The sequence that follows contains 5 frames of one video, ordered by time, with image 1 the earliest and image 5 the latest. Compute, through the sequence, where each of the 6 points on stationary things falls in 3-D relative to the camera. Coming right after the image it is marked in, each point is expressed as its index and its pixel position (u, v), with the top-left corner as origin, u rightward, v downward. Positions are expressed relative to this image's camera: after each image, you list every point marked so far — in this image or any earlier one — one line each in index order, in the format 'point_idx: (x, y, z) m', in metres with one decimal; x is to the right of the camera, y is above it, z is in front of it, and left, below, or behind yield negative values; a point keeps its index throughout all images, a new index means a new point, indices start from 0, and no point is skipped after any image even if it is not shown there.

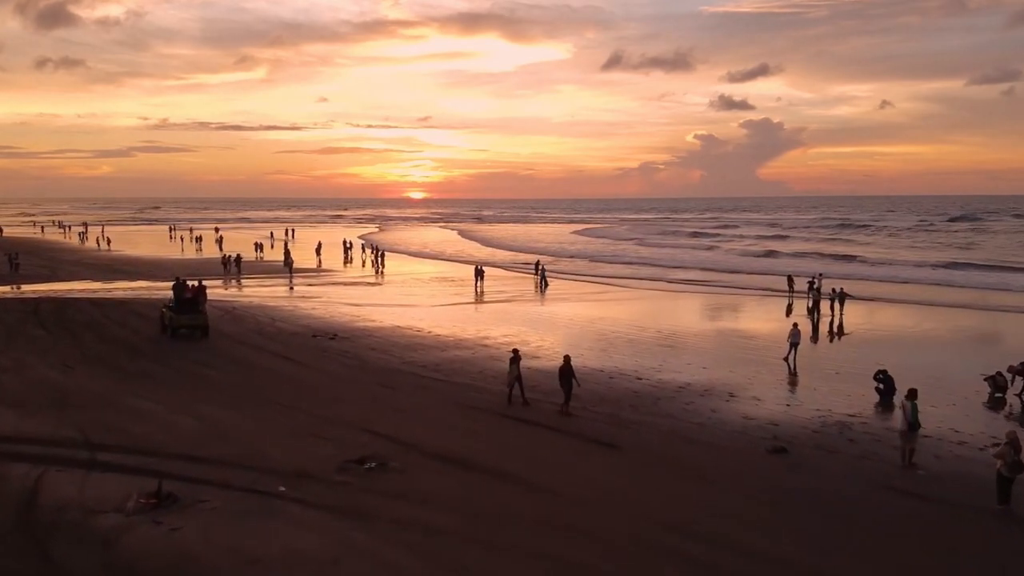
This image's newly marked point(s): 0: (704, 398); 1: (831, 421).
0: (+3.4, -2.0, +14.0) m
1: (+5.2, -2.2, +12.7) m
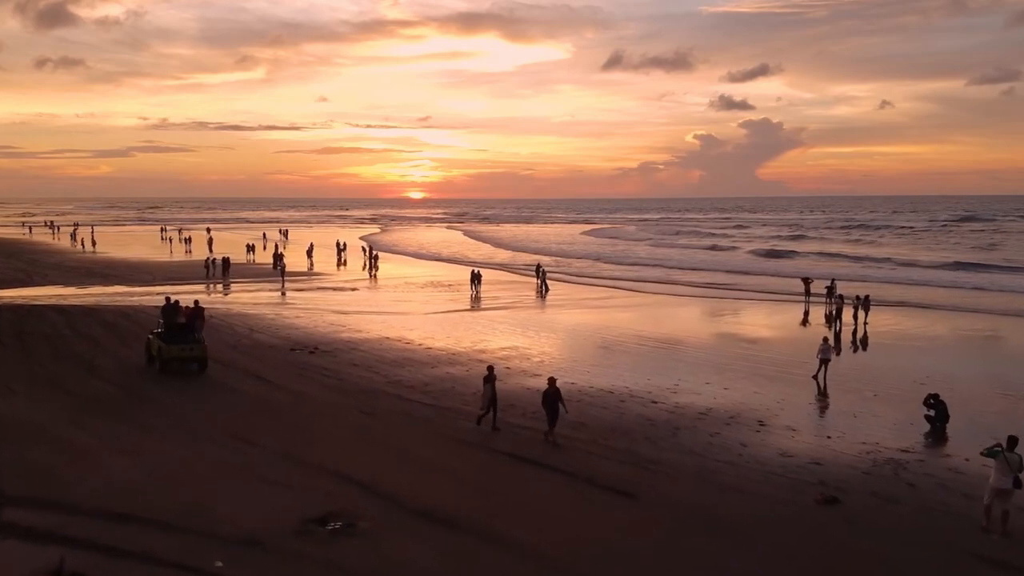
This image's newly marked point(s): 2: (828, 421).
0: (+3.4, -2.2, +12.2) m
1: (+5.2, -2.4, +10.9) m
2: (+5.4, -2.3, +13.4) m
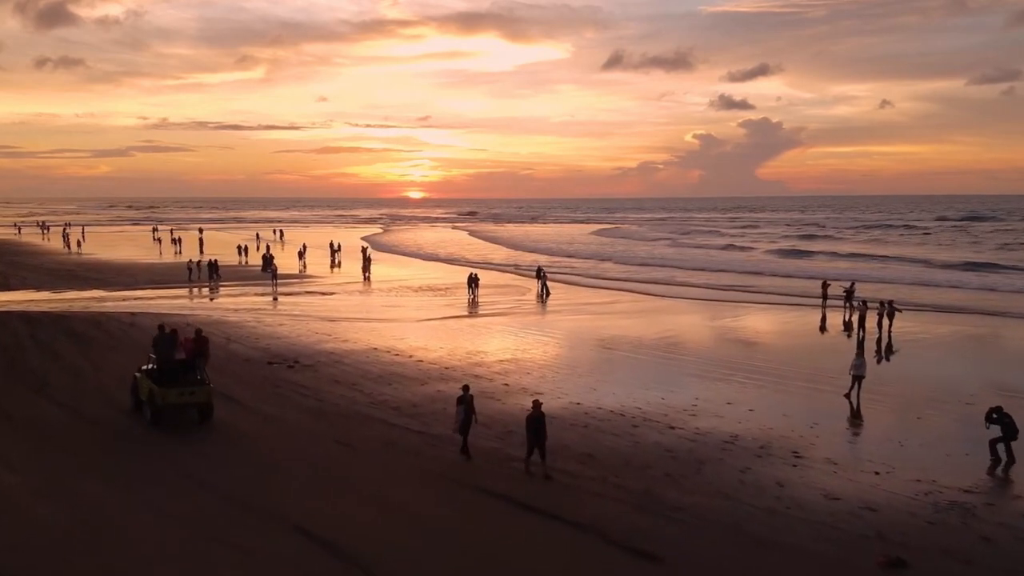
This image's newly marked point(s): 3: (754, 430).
0: (+3.4, -2.4, +10.6) m
1: (+5.2, -2.6, +9.3) m
2: (+5.4, -2.4, +11.8) m
3: (+3.8, -2.2, +12.2) m
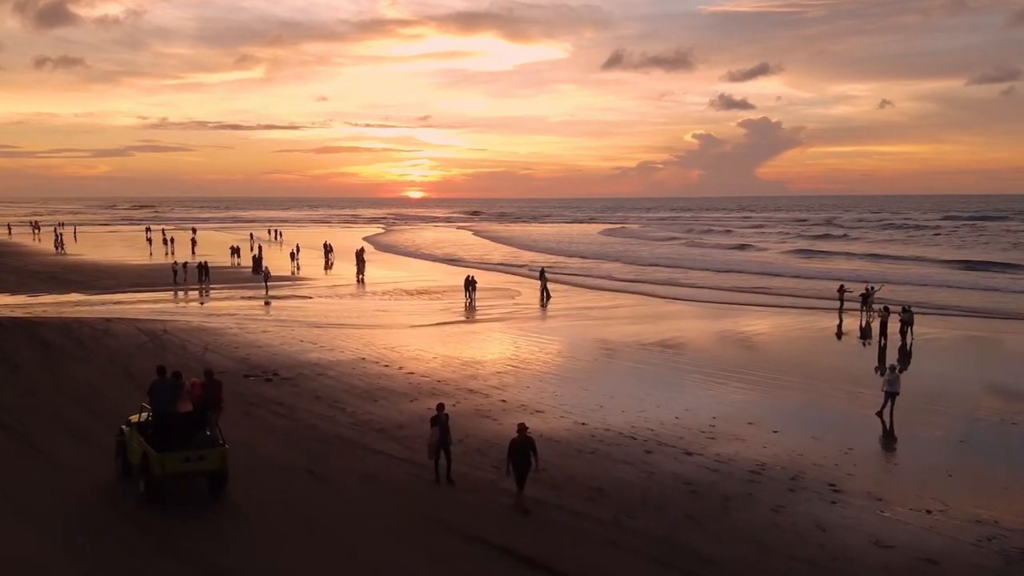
0: (+3.4, -2.5, +9.2) m
1: (+5.1, -2.7, +7.9) m
2: (+5.4, -2.6, +10.5) m
3: (+3.8, -2.4, +10.9) m
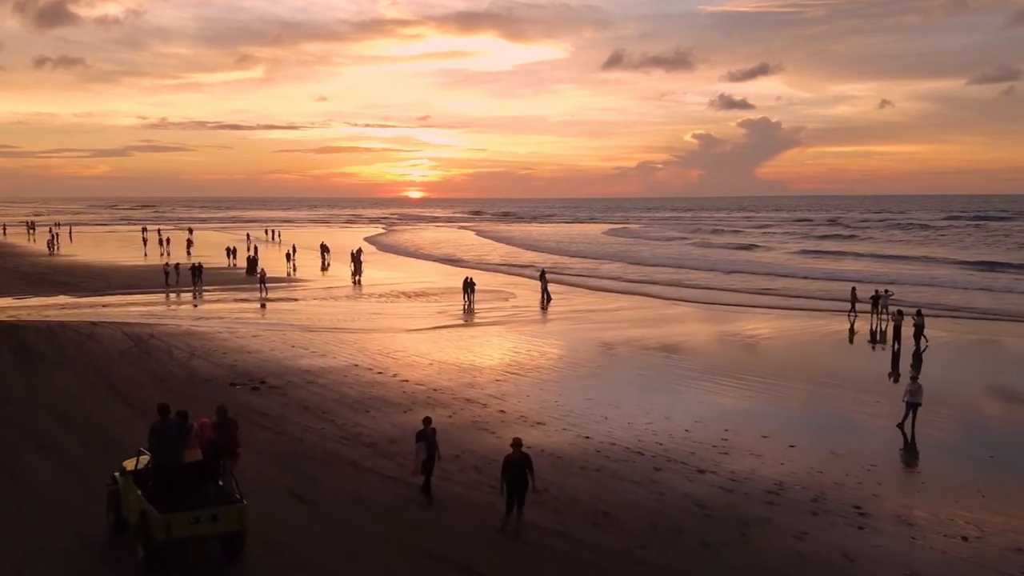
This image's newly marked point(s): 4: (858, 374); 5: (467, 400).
0: (+3.4, -2.6, +8.5) m
1: (+5.1, -2.8, +7.2) m
2: (+5.4, -2.6, +9.7) m
3: (+3.8, -2.4, +10.2) m
4: (+8.3, -2.2, +18.6) m
5: (-0.8, -2.0, +14.1) m
